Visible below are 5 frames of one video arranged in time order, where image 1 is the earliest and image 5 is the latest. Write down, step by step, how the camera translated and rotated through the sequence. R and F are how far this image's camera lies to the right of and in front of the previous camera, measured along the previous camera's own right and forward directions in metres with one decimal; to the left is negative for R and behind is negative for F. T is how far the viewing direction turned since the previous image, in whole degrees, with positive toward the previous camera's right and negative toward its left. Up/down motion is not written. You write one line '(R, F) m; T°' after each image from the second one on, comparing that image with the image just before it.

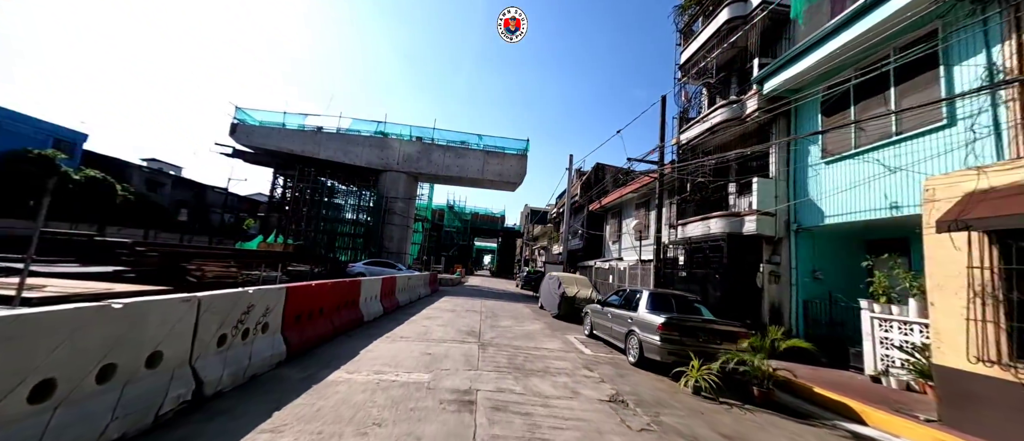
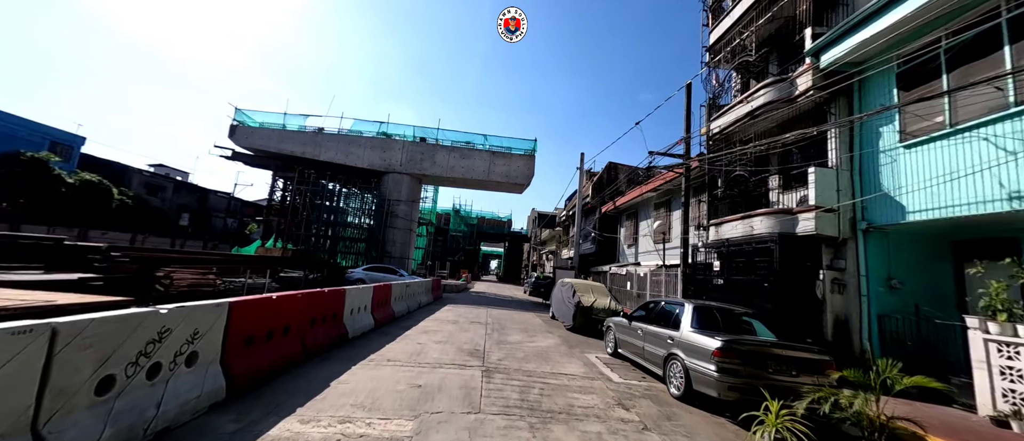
(-0.1, +1.4) m; -1°
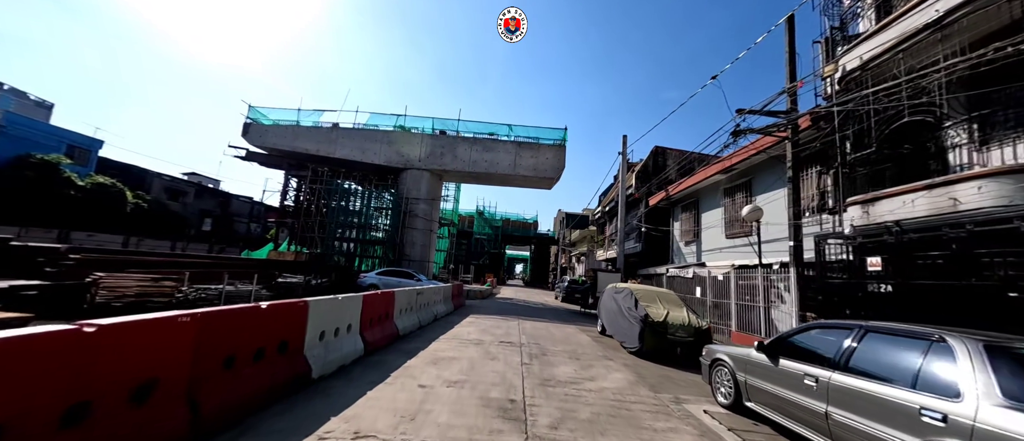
(-0.4, +3.1) m; -4°
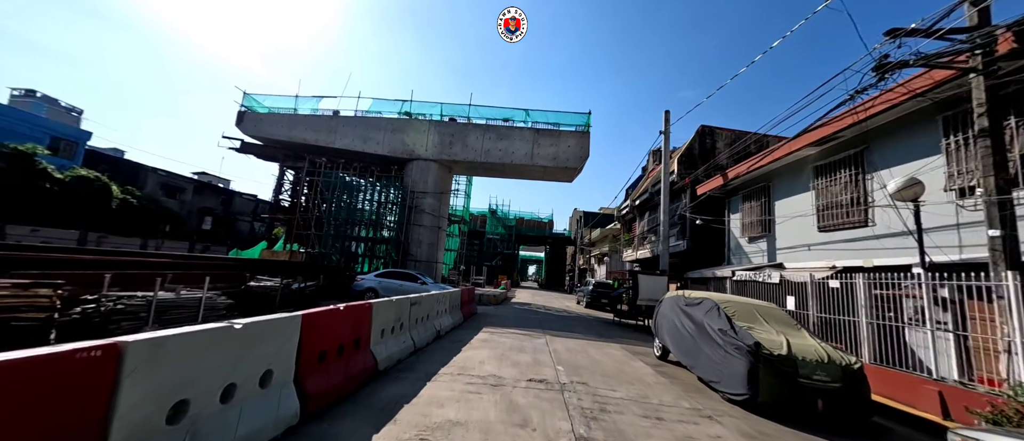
(-0.4, +3.1) m; -2°
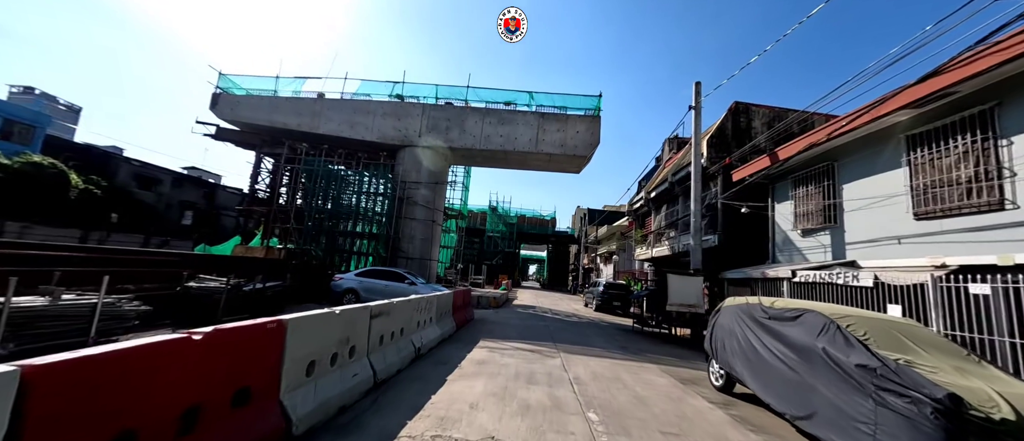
(-0.1, +2.5) m; 0°
